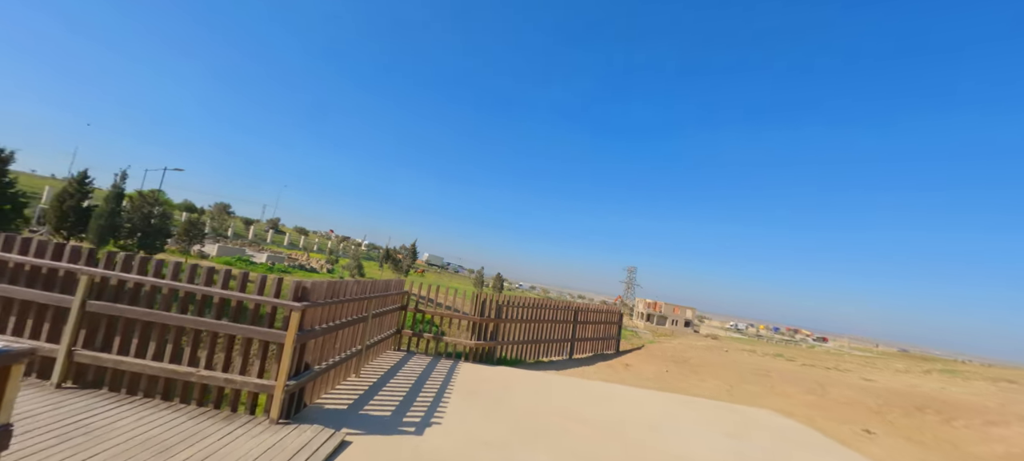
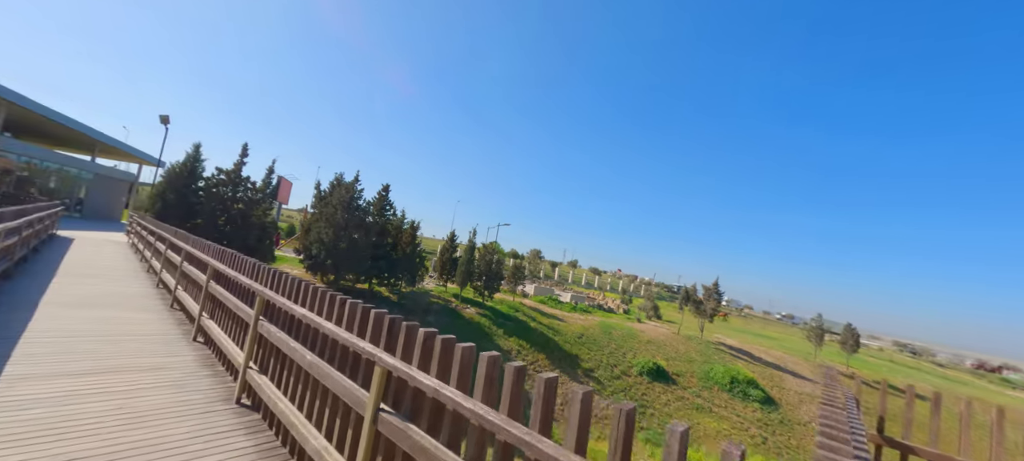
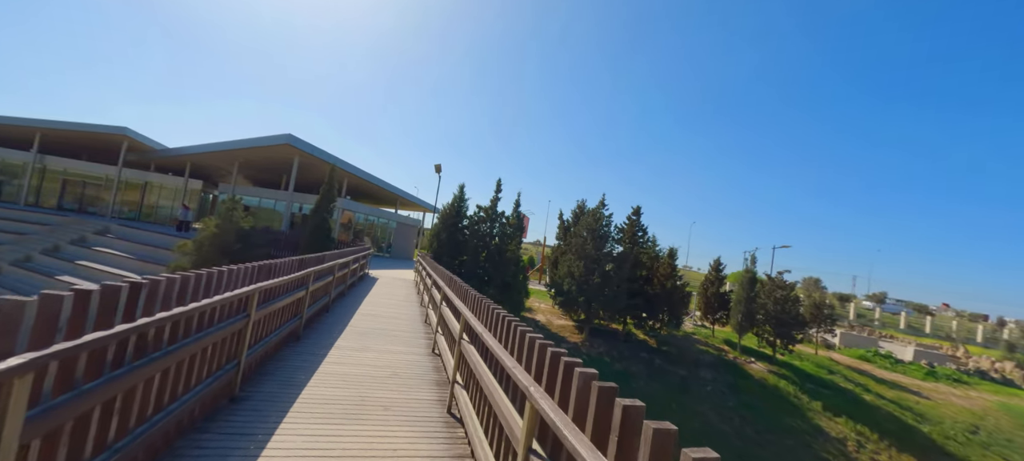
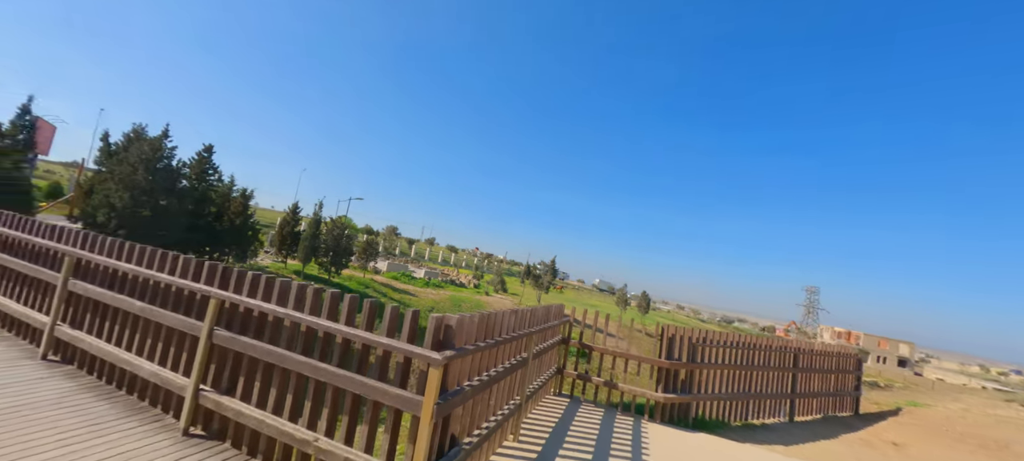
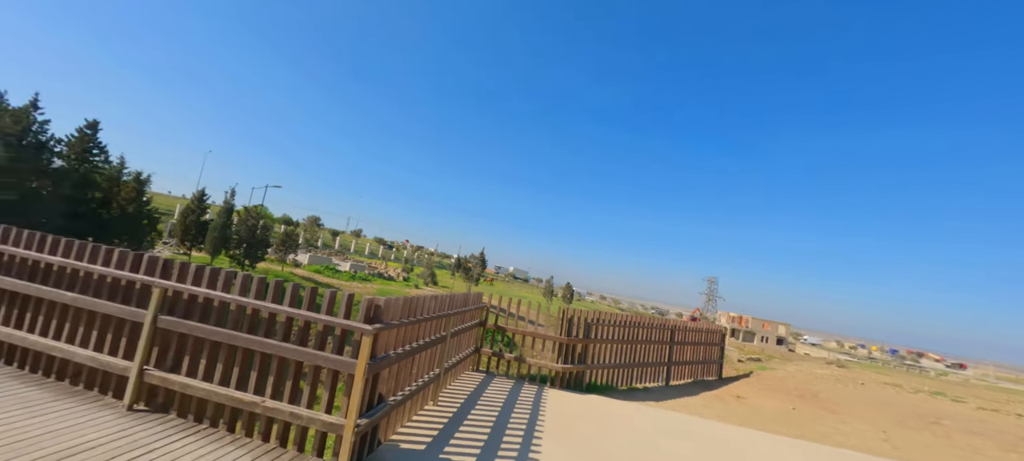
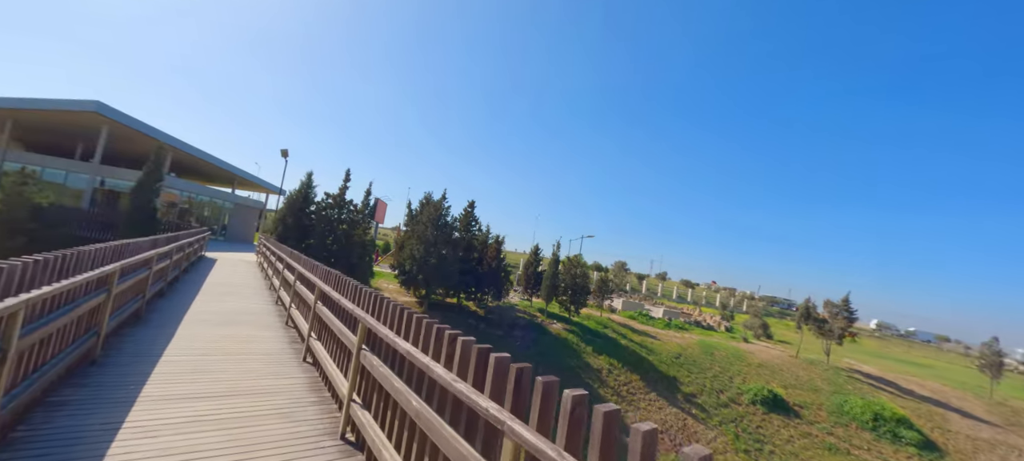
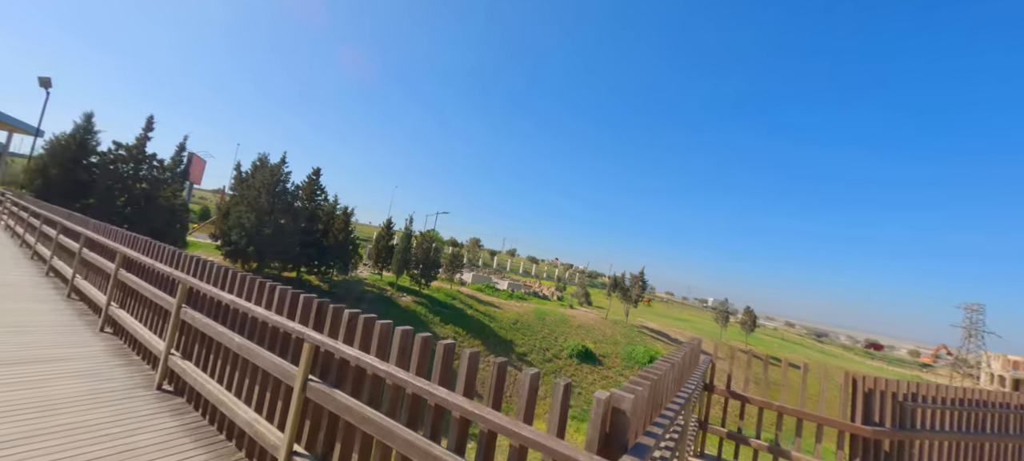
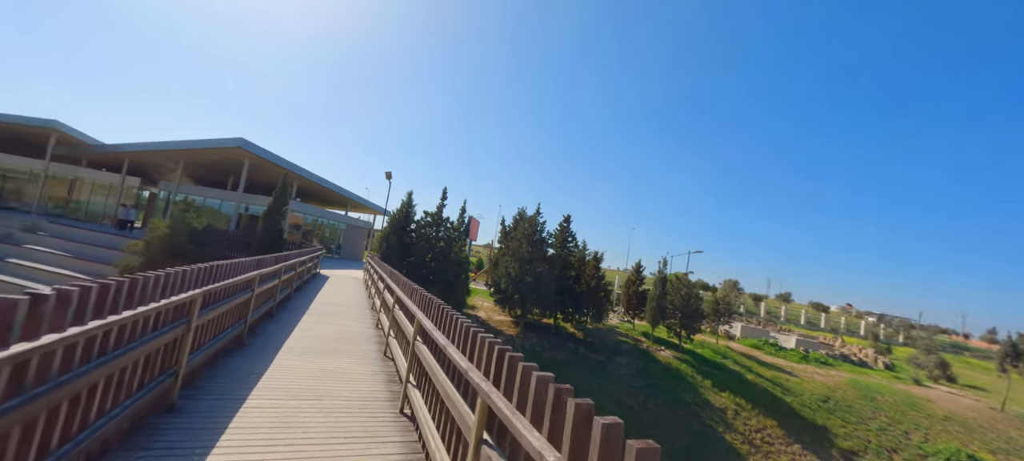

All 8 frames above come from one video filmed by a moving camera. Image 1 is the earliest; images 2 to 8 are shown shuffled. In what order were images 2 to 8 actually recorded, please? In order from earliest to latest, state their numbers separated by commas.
5, 4, 7, 2, 6, 8, 3
